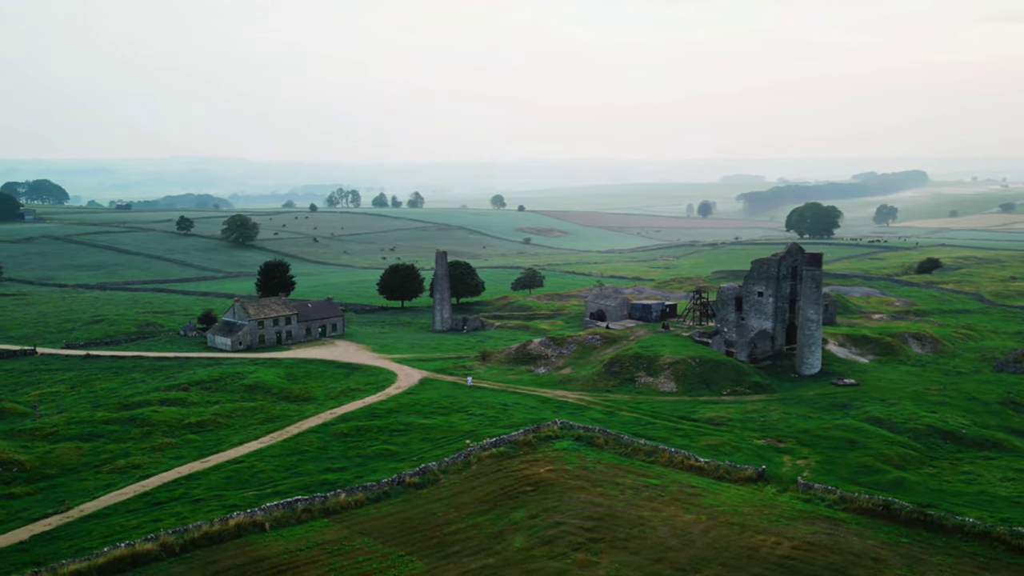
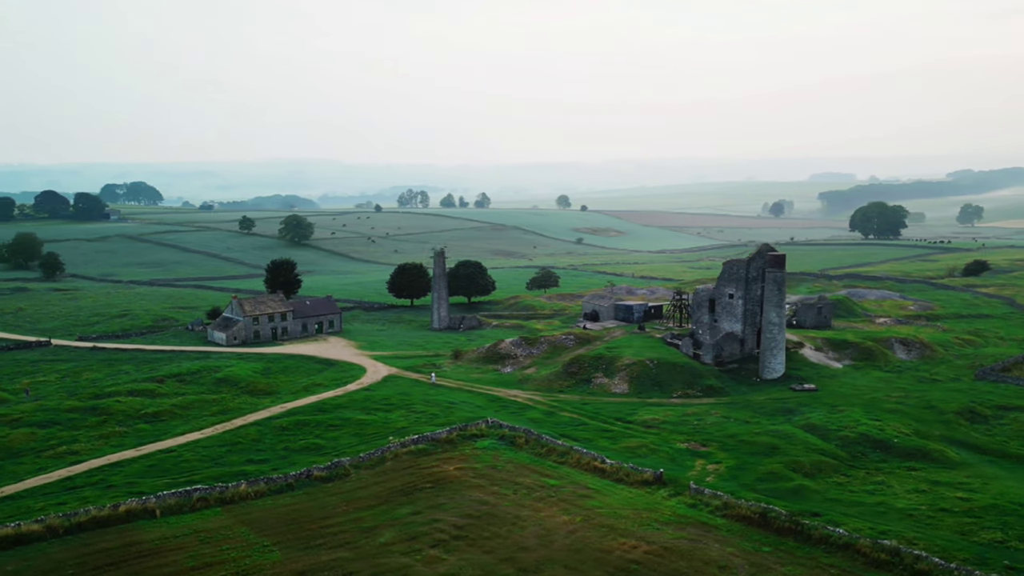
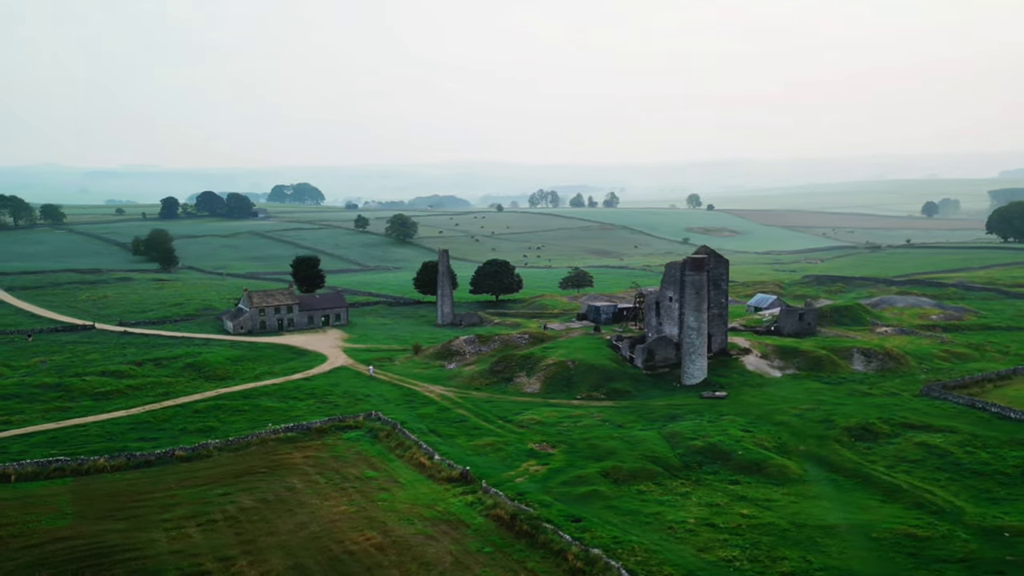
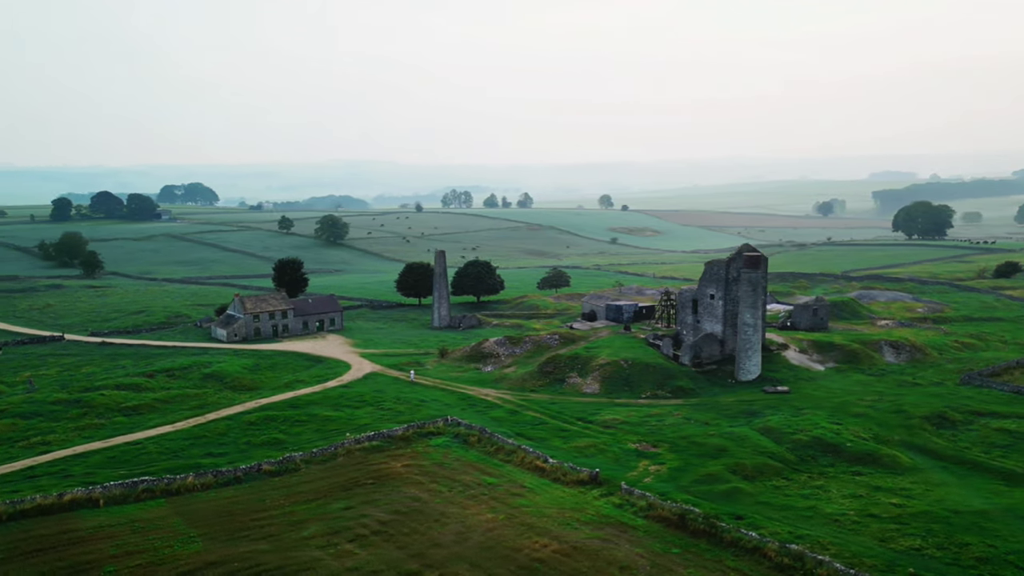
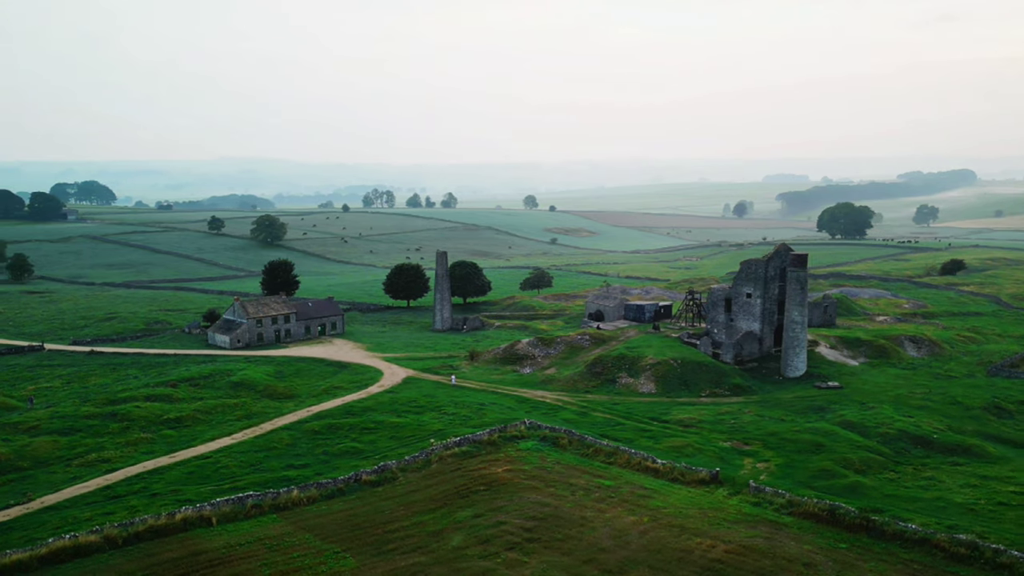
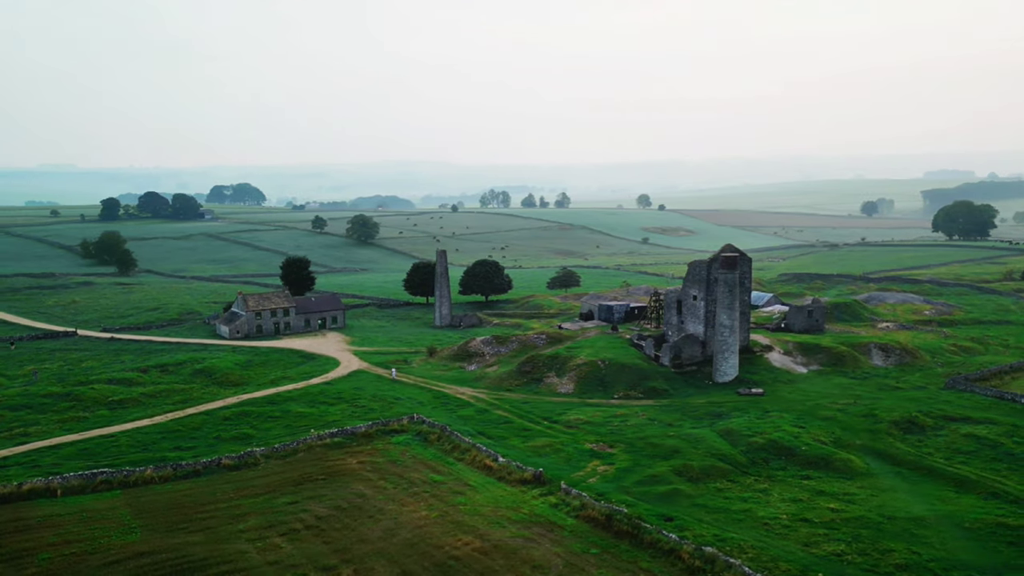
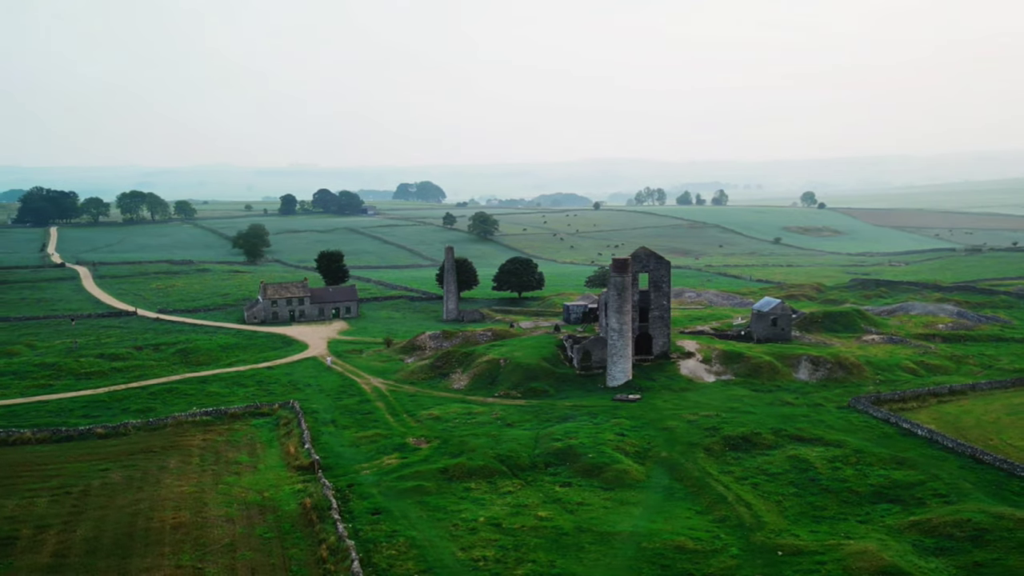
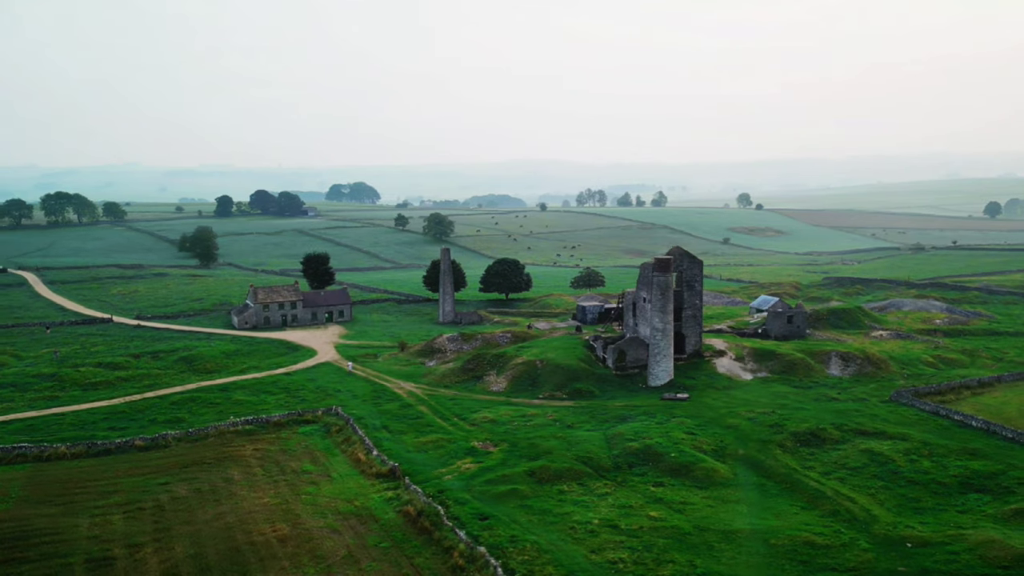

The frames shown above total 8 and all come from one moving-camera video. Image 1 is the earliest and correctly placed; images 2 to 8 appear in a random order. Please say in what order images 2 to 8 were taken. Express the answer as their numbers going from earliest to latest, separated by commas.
5, 2, 4, 6, 3, 8, 7
